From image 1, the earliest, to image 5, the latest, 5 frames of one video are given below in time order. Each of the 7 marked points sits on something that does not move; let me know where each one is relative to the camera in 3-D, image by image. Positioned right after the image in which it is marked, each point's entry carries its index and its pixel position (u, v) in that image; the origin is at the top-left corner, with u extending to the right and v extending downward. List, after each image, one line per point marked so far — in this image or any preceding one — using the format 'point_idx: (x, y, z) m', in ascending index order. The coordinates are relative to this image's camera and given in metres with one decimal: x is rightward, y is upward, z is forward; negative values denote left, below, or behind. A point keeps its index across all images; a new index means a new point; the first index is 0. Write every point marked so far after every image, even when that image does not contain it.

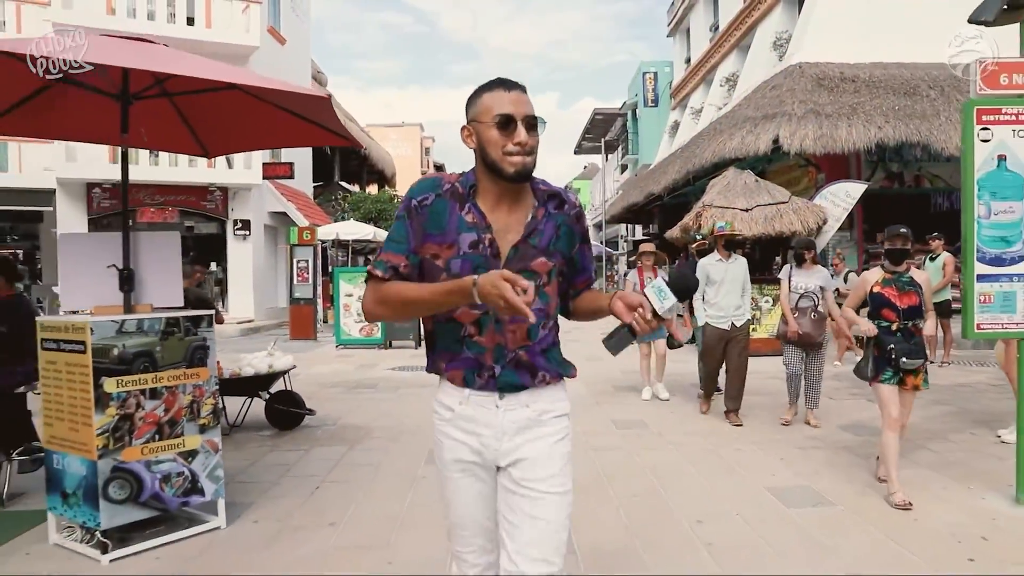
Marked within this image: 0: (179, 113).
0: (-1.6, +0.9, +4.1) m
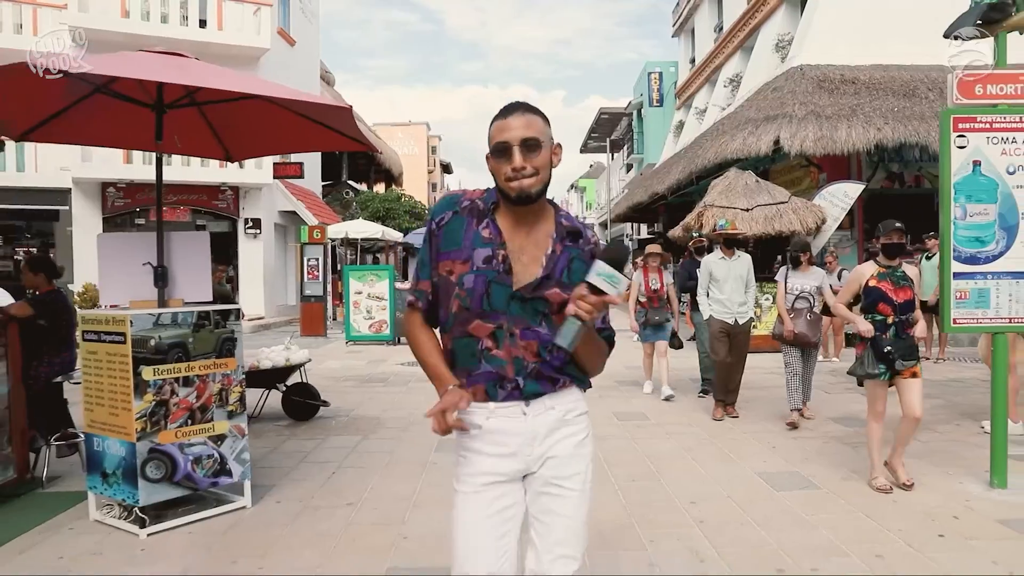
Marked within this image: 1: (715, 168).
0: (-1.6, +0.9, +4.4) m
1: (+3.4, +2.0, +14.3) m
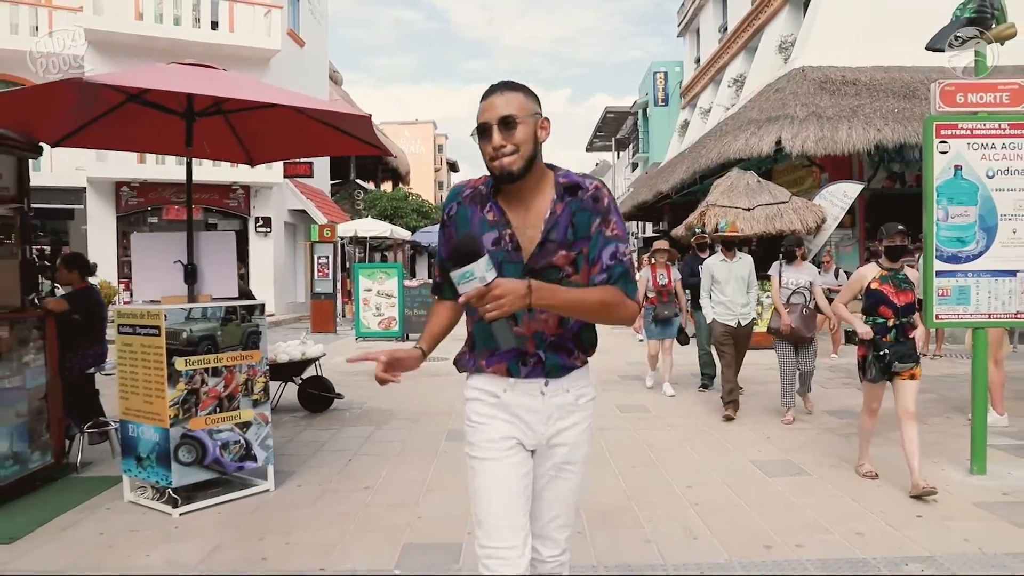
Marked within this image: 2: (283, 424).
0: (-1.6, +0.9, +4.7) m
1: (+3.5, +2.1, +14.6) m
2: (-1.7, -1.0, +6.4) m
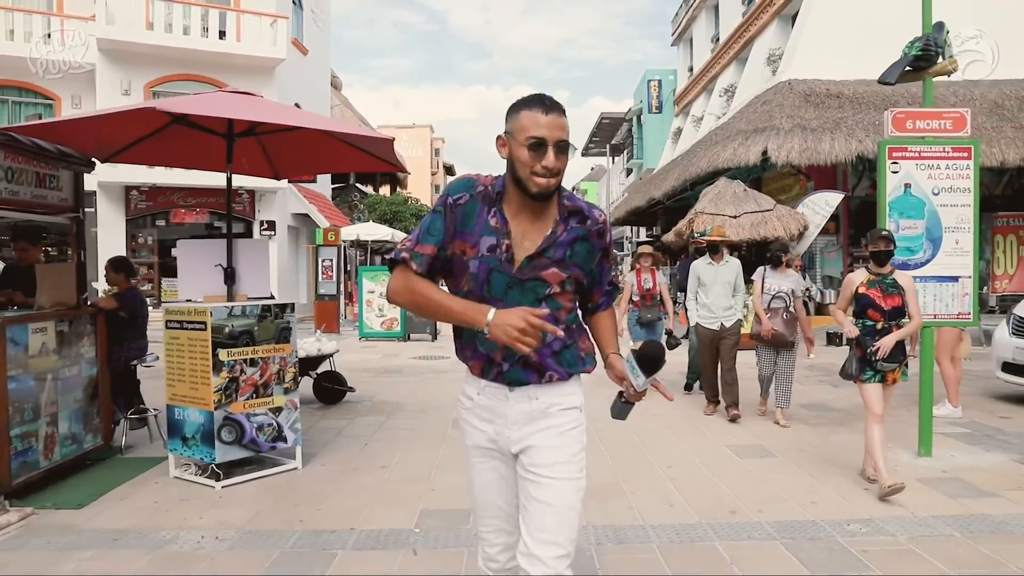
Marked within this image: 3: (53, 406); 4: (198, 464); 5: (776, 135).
0: (-1.5, +0.9, +5.2) m
1: (+3.5, +2.0, +15.2) m
2: (-1.7, -1.0, +6.9) m
3: (-2.5, -0.6, +4.6) m
4: (-1.8, -1.0, +4.8) m
5: (+4.1, +2.4, +13.2) m
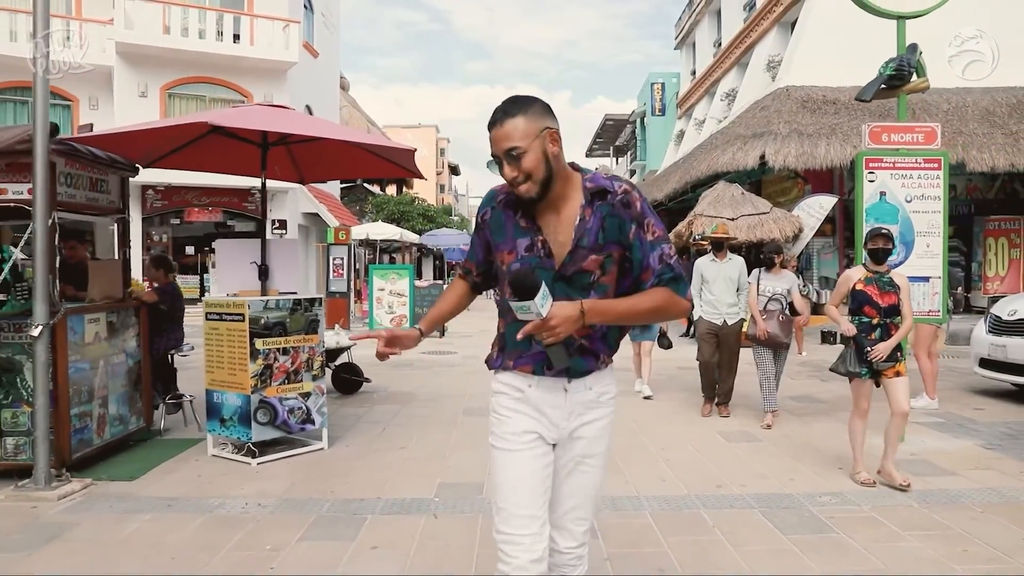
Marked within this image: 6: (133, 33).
0: (-1.5, +0.9, +5.7) m
1: (+3.6, +2.0, +15.6) m
2: (-1.7, -1.0, +7.4) m
3: (-2.5, -0.6, +5.1) m
4: (-1.7, -1.0, +5.3) m
5: (+4.2, +2.4, +13.6) m
6: (-7.7, +5.2, +17.2) m
